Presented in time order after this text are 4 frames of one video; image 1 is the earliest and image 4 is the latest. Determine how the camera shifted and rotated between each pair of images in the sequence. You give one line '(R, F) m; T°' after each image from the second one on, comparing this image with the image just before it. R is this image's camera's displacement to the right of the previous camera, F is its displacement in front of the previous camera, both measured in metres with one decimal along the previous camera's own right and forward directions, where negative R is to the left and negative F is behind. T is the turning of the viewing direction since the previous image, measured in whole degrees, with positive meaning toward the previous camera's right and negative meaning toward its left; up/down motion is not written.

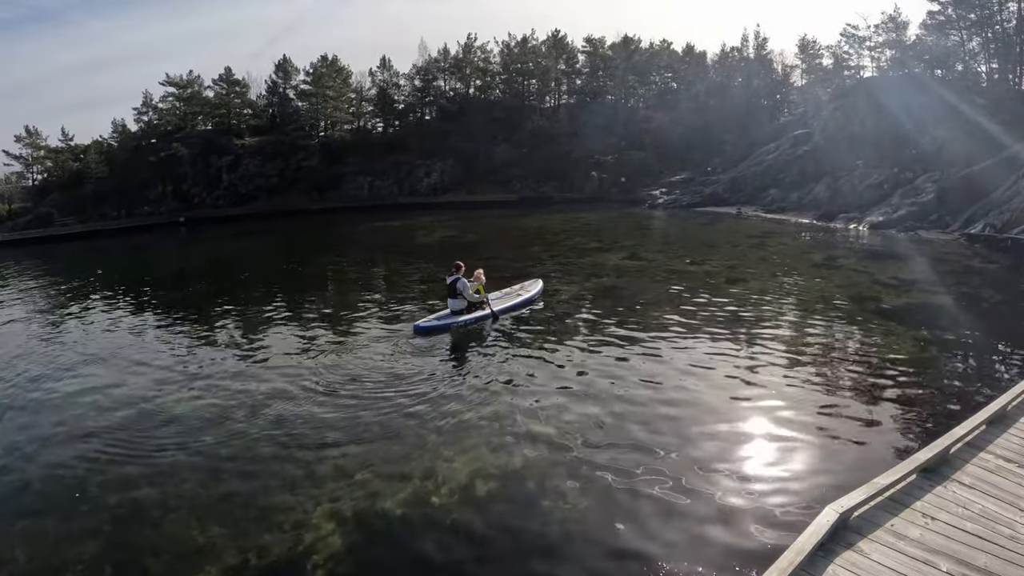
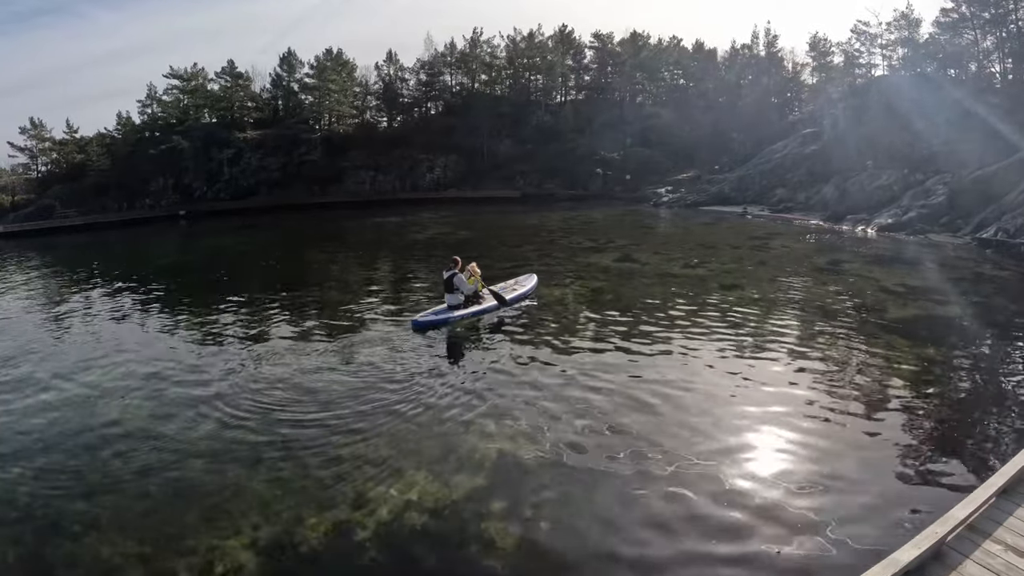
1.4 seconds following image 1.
(+0.8, +1.1) m; -1°
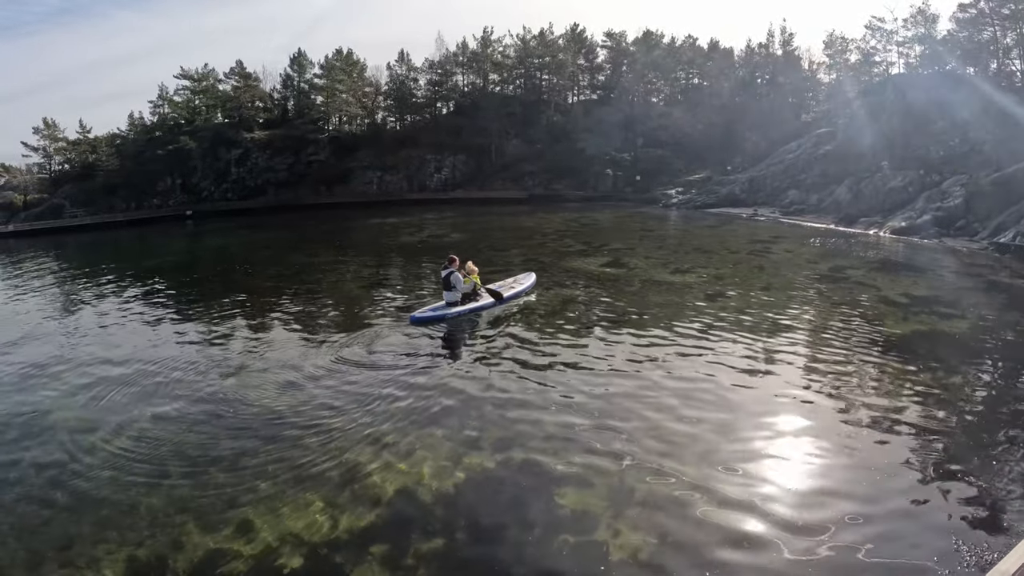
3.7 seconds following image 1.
(+1.3, +1.2) m; -1°
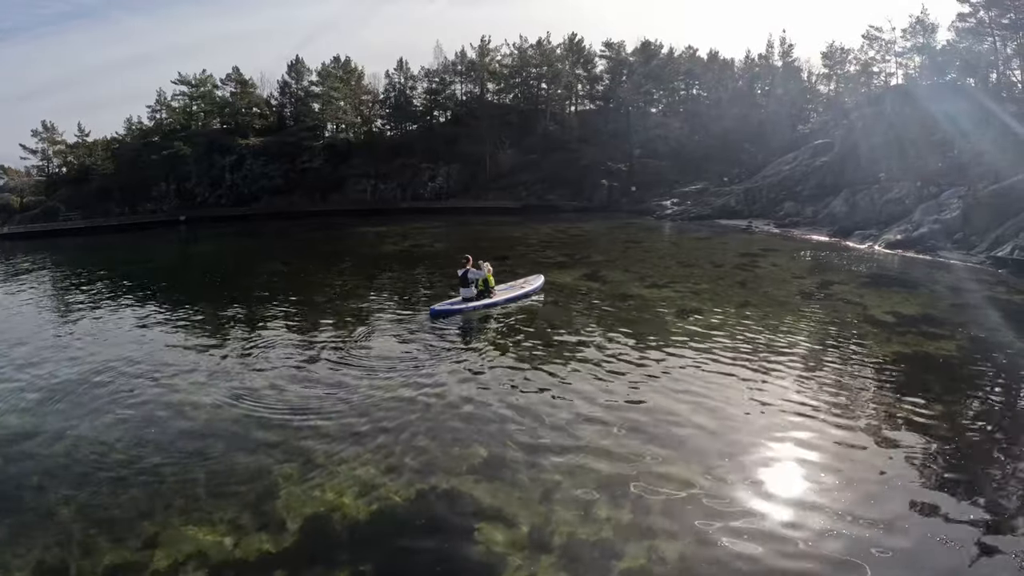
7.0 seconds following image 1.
(+1.1, +1.1) m; 0°
